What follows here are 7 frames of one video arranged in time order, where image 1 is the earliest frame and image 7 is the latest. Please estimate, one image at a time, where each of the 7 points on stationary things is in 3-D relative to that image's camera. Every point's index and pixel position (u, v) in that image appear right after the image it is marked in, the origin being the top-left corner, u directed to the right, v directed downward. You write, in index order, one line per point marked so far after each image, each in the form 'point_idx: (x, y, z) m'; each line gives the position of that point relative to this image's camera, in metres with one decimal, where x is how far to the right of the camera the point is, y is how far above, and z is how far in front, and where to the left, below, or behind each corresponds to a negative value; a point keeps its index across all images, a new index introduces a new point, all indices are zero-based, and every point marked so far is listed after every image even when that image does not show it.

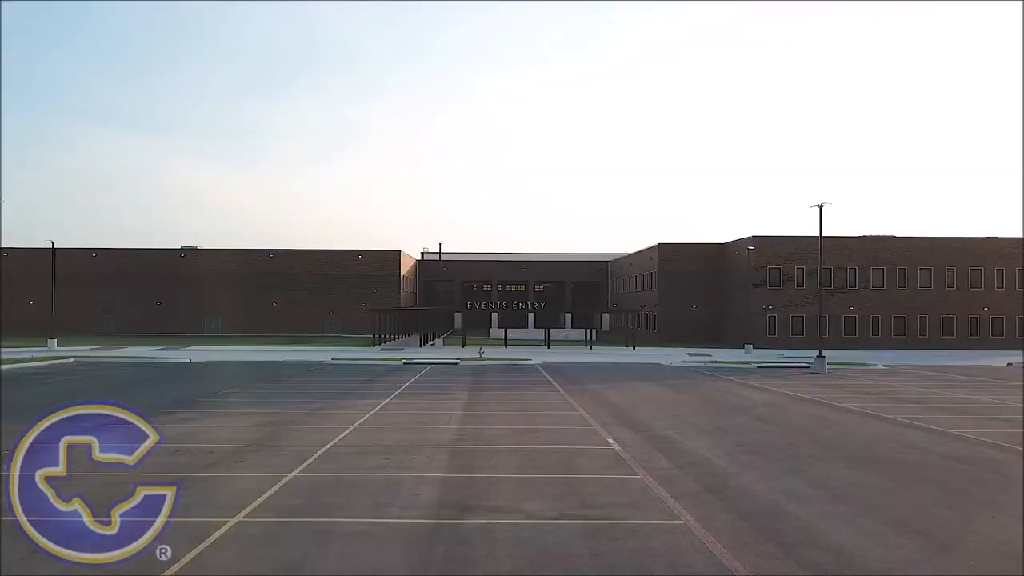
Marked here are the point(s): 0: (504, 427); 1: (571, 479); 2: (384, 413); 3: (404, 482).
0: (-0.2, -3.0, +14.6) m
1: (+0.9, -2.8, +10.0) m
2: (-3.2, -3.1, +16.7) m
3: (-1.6, -2.8, +9.8) m
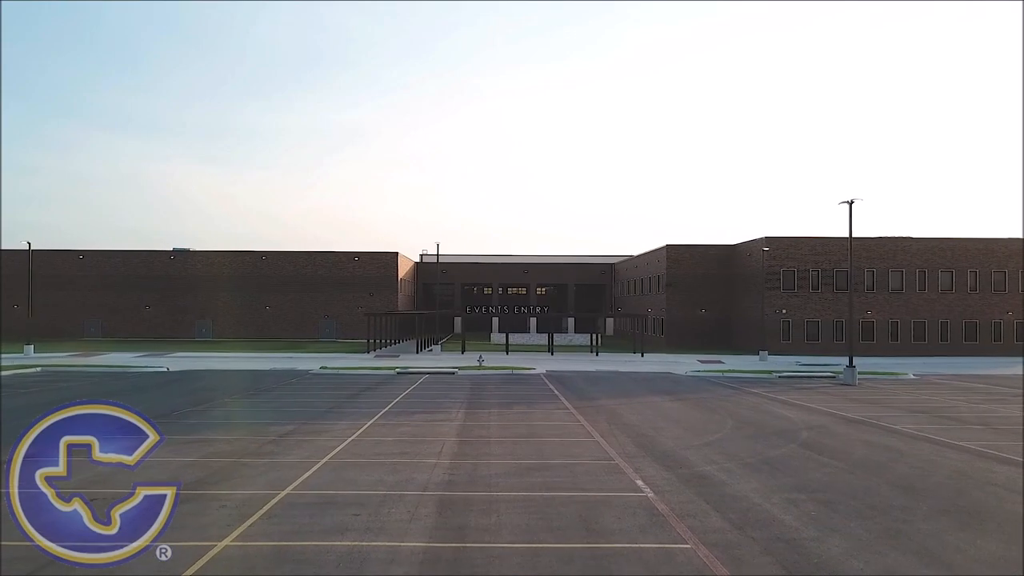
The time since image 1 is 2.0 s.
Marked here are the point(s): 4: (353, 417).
0: (-0.1, -3.1, +12.0) m
1: (+0.9, -2.9, +7.4) m
2: (-3.1, -3.2, +14.2) m
3: (-1.5, -2.9, +7.2) m
4: (-4.2, -3.4, +17.9) m
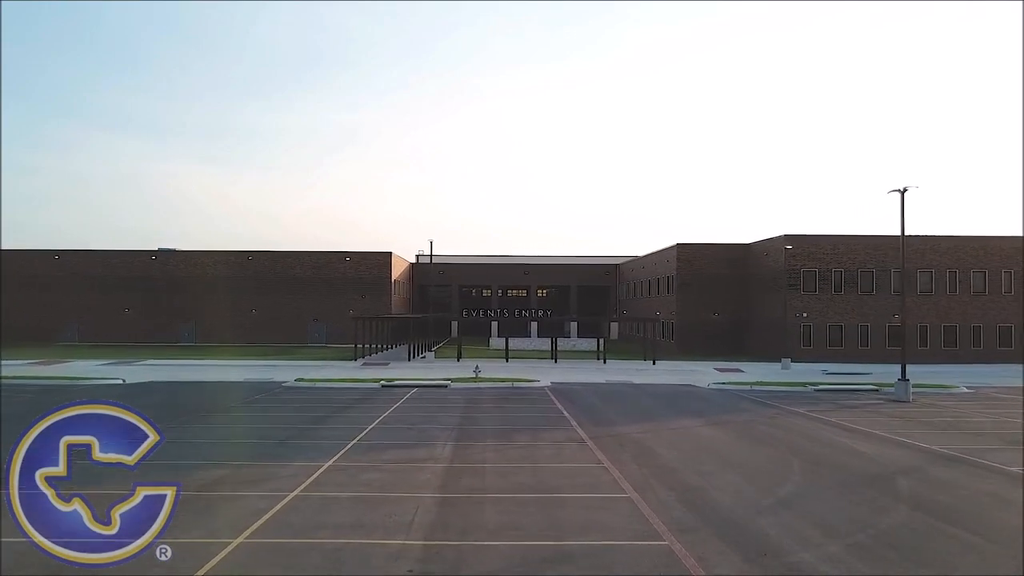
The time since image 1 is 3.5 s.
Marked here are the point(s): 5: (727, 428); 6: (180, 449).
0: (-0.1, -3.1, +8.1) m
1: (+1.0, -2.9, +3.5) m
2: (-3.1, -3.2, +10.3) m
3: (-1.5, -2.9, +3.4) m
4: (-4.1, -3.4, +14.0) m
5: (+5.9, -3.8, +18.6) m
6: (-8.2, -3.8, +16.5) m
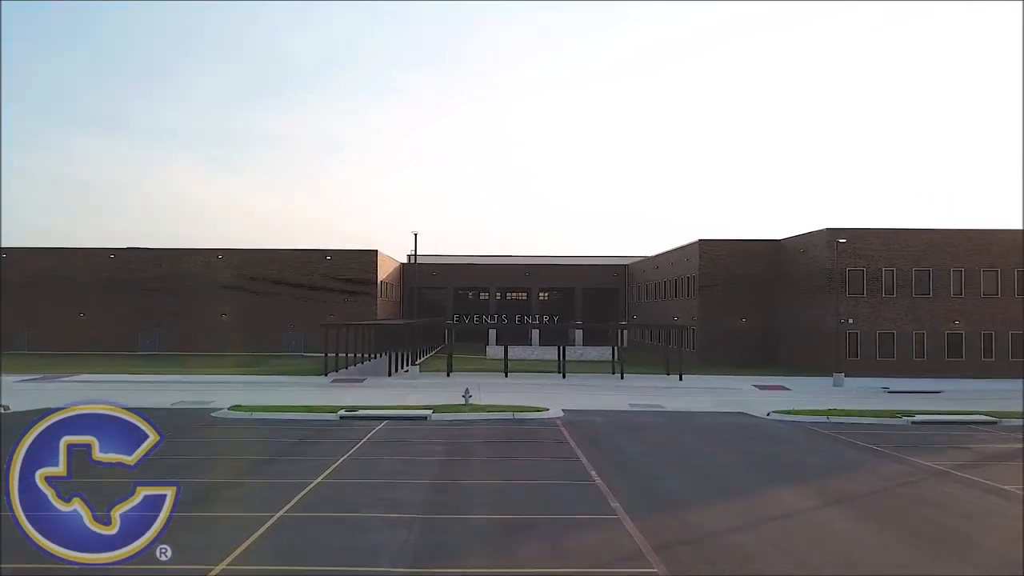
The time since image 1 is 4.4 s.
0: (0.0, -3.0, +1.2) m
1: (+1.0, -2.8, -3.4) m
2: (-3.0, -3.1, +3.3) m
3: (-1.4, -2.8, -3.6) m
4: (-4.1, -3.4, +7.1) m
5: (+5.9, -3.8, +11.7) m
6: (-8.1, -3.7, +9.6) m
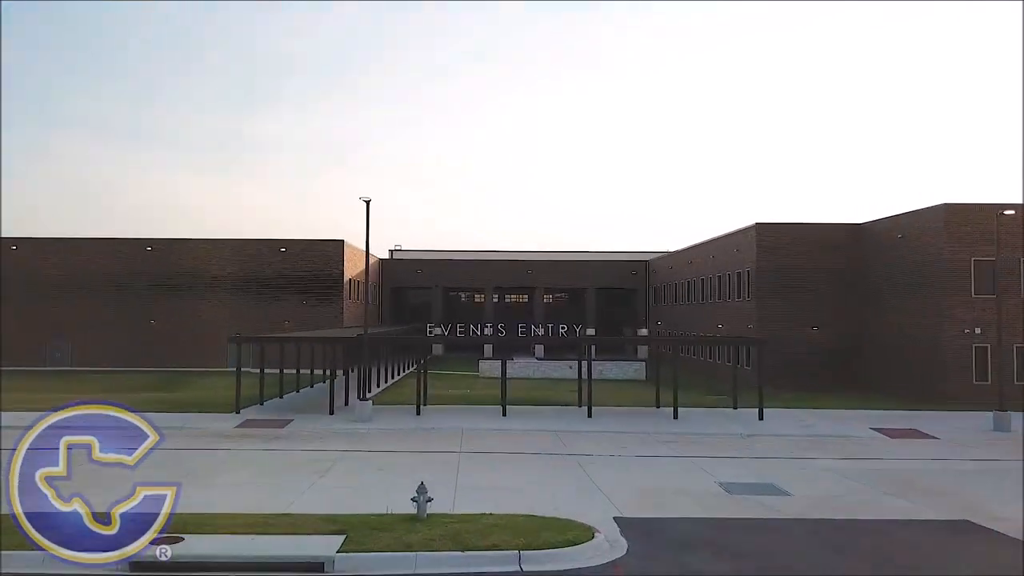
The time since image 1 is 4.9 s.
0: (0.0, -2.7, -10.9) m
1: (+1.1, -2.5, -15.6) m
2: (-2.9, -2.8, -8.8) m
3: (-1.3, -2.5, -15.7) m
4: (-4.0, -3.1, -5.0) m
5: (+6.0, -3.5, -0.4) m
6: (-8.0, -3.5, -2.6) m
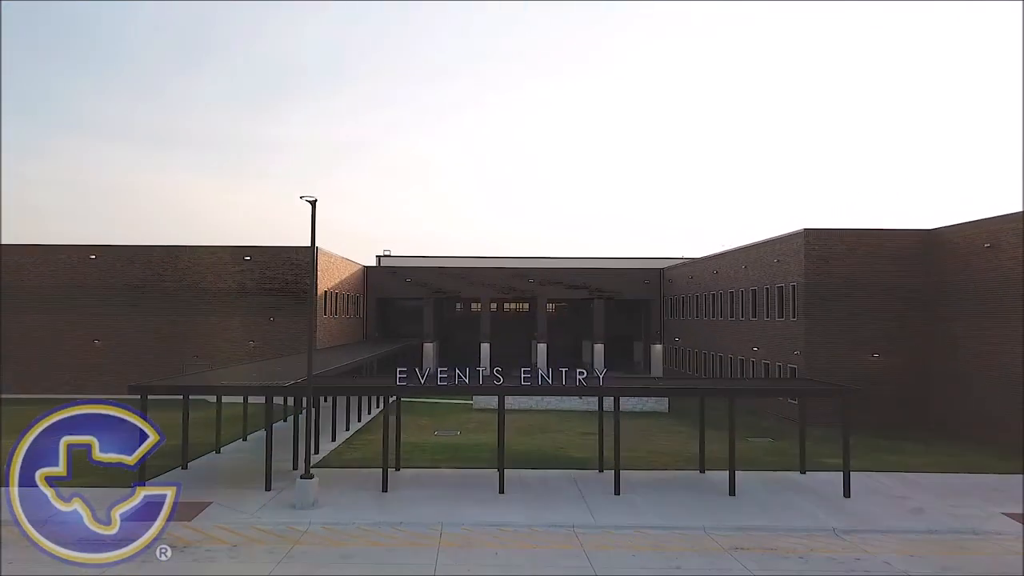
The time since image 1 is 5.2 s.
0: (+0.1, -3.6, -17.5) m
1: (+1.1, -3.3, -22.1) m
2: (-2.9, -3.7, -15.4) m
3: (-1.3, -3.3, -22.3) m
4: (-4.0, -3.9, -11.6) m
5: (+6.0, -4.4, -7.0) m
6: (-8.0, -4.3, -9.1) m
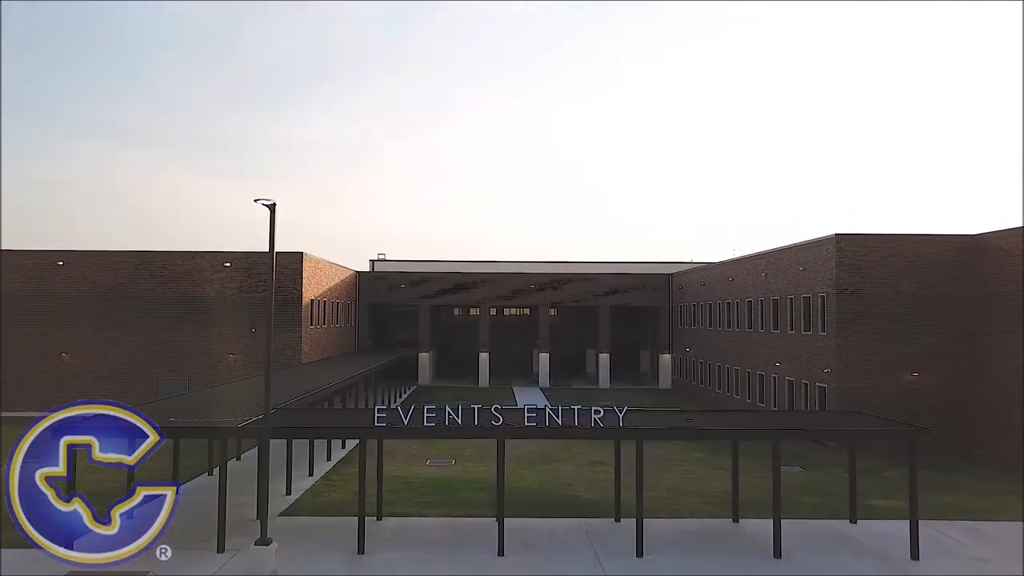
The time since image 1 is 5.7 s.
0: (+0.1, -4.0, -20.6) m
1: (+1.2, -3.8, -25.3) m
2: (-2.8, -4.1, -18.5) m
3: (-1.2, -3.8, -25.4) m
4: (-3.9, -4.4, -14.8) m
5: (+6.1, -4.8, -10.1) m
6: (-8.0, -4.8, -12.3) m
